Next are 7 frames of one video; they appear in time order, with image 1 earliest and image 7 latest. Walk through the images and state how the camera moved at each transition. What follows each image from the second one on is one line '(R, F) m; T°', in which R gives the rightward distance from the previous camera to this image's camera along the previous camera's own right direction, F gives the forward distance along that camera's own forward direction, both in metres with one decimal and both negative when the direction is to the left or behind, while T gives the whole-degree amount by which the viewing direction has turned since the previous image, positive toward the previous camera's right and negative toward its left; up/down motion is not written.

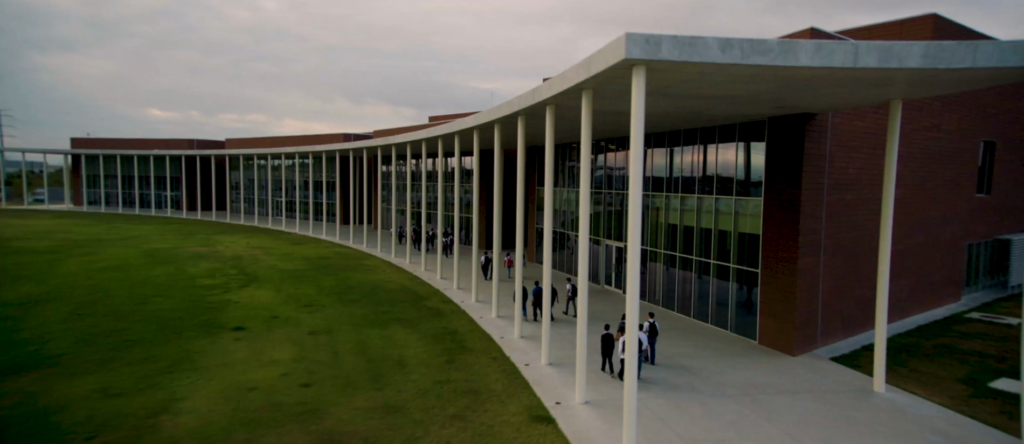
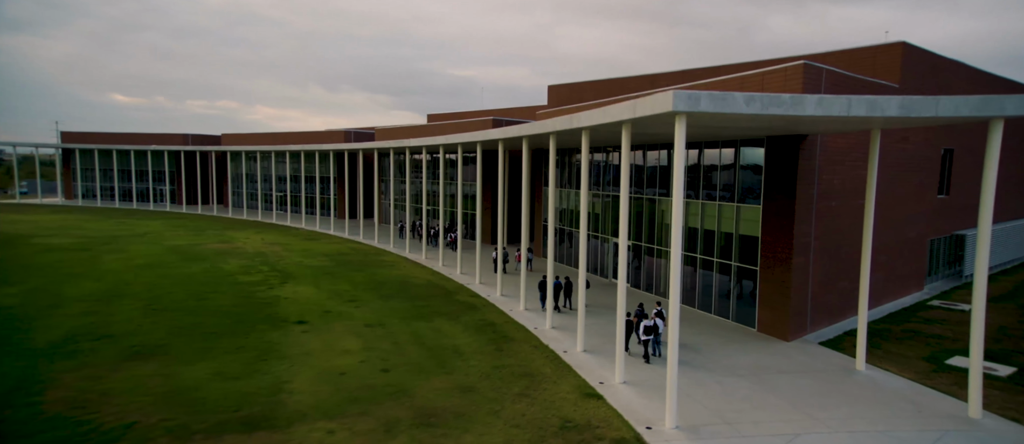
(-1.4, -1.9) m; +2°
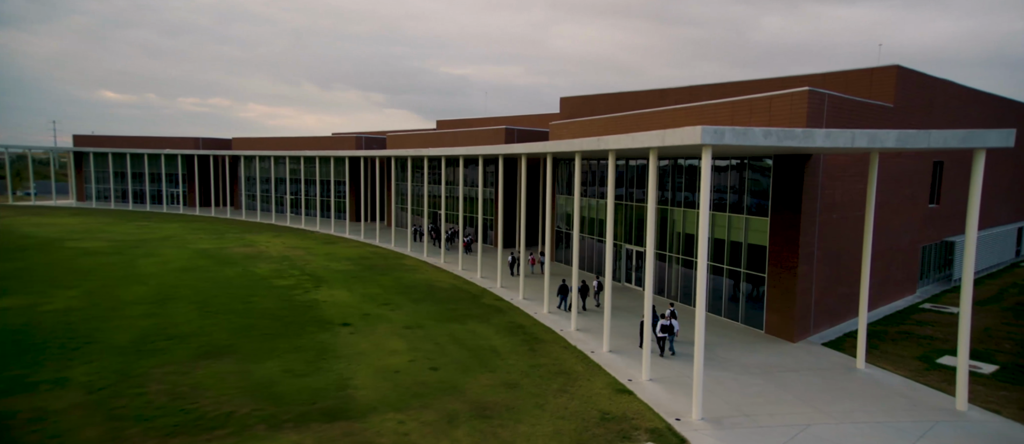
(-1.0, -1.3) m; +1°
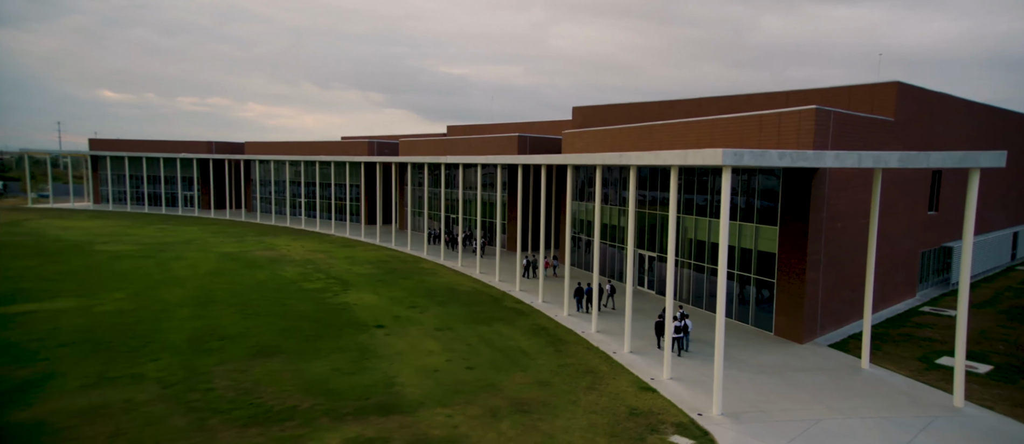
(-0.8, -1.1) m; 0°
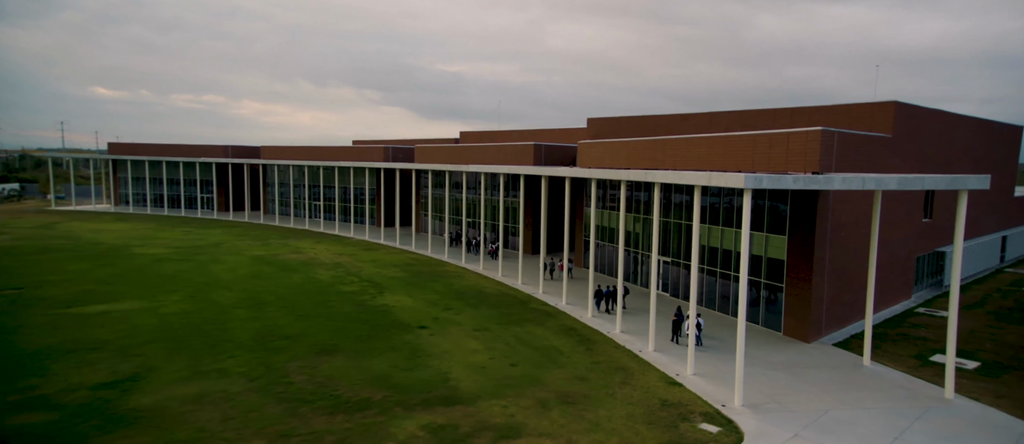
(-1.2, -1.6) m; 0°
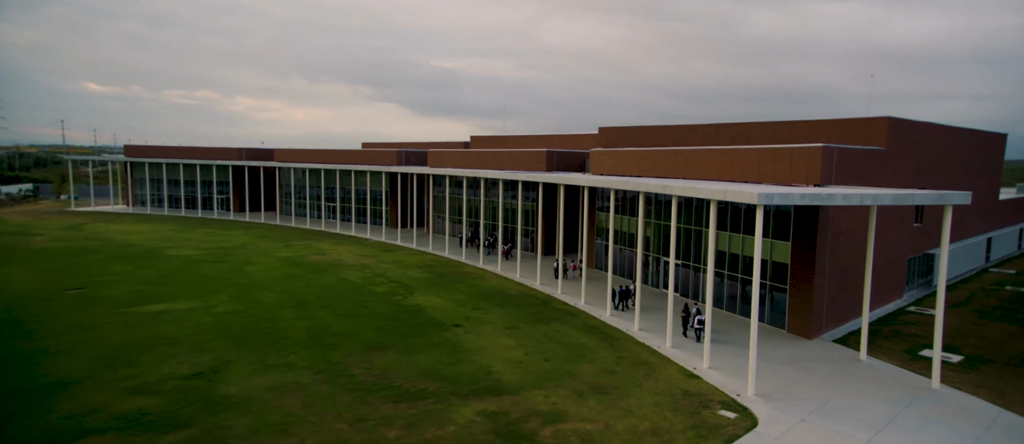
(-1.2, -1.7) m; +1°
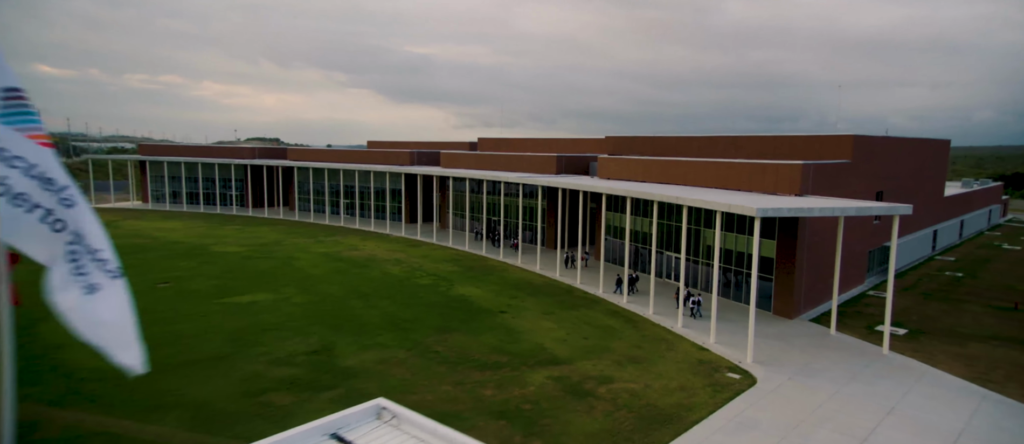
(-2.7, -4.2) m; +2°
